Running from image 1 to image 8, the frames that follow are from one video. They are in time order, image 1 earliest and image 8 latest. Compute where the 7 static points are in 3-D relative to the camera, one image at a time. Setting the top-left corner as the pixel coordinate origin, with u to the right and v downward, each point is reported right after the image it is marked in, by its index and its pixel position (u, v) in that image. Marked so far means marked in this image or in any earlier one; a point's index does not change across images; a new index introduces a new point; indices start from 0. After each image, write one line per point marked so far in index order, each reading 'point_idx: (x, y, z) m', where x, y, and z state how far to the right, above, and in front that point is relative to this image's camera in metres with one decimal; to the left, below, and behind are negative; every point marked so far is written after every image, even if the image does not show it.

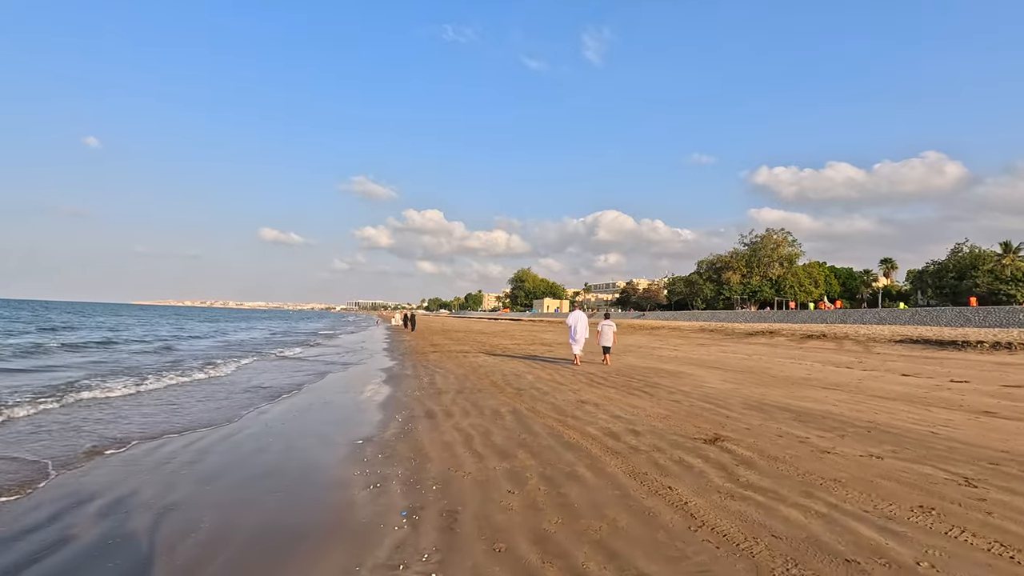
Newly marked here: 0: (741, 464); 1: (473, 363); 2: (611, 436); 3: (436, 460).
0: (+2.3, -1.8, +5.6) m
1: (-1.2, -2.3, +17.0) m
2: (+1.2, -1.9, +7.0) m
3: (-0.8, -1.9, +5.9) m
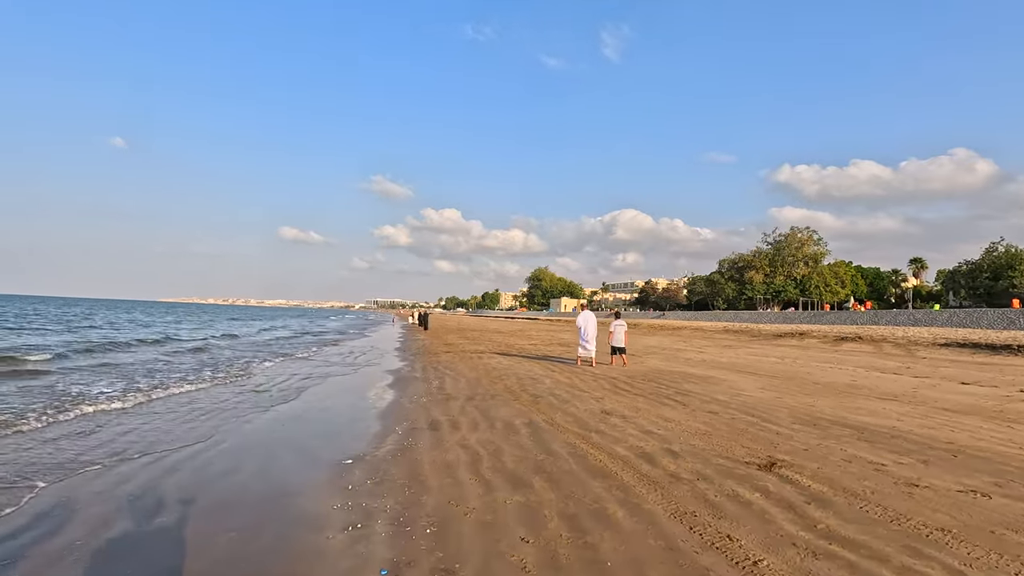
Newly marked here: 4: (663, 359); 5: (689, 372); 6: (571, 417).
0: (+2.4, -1.7, +4.5) m
1: (-0.8, -2.3, +16.0) m
2: (+1.4, -1.8, +5.9) m
3: (-0.7, -1.8, +4.9) m
4: (+5.3, -2.5, +19.5) m
5: (+4.8, -2.3, +14.9) m
6: (+0.9, -1.9, +8.2) m
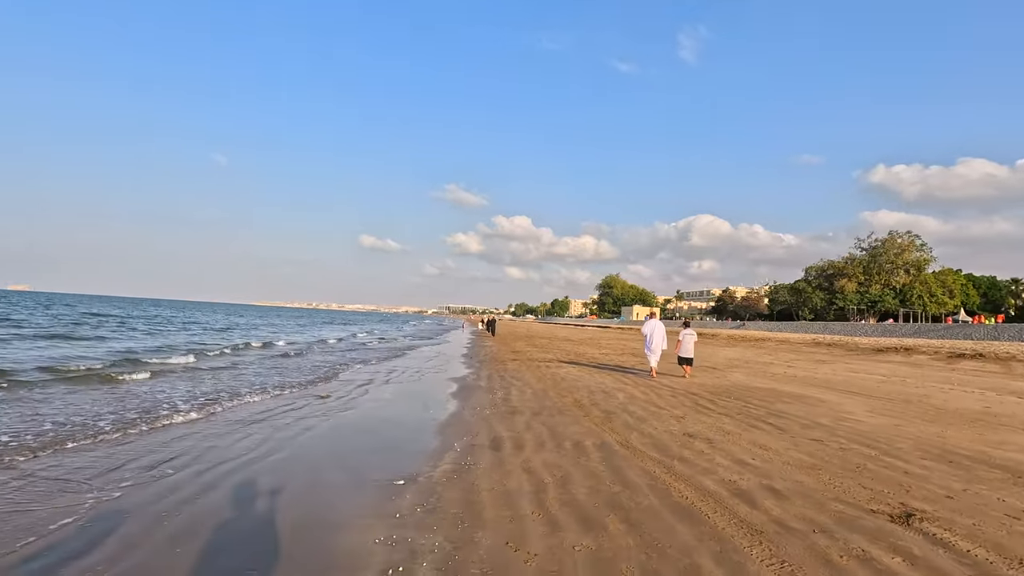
0: (+2.9, -1.8, +3.4) m
1: (+1.2, -2.4, +15.3) m
2: (+2.0, -1.9, +4.9) m
3: (-0.1, -1.8, +4.3) m
4: (+7.7, -2.8, +17.9) m
5: (+6.6, -2.5, +13.5) m
6: (+1.8, -2.0, +7.3) m
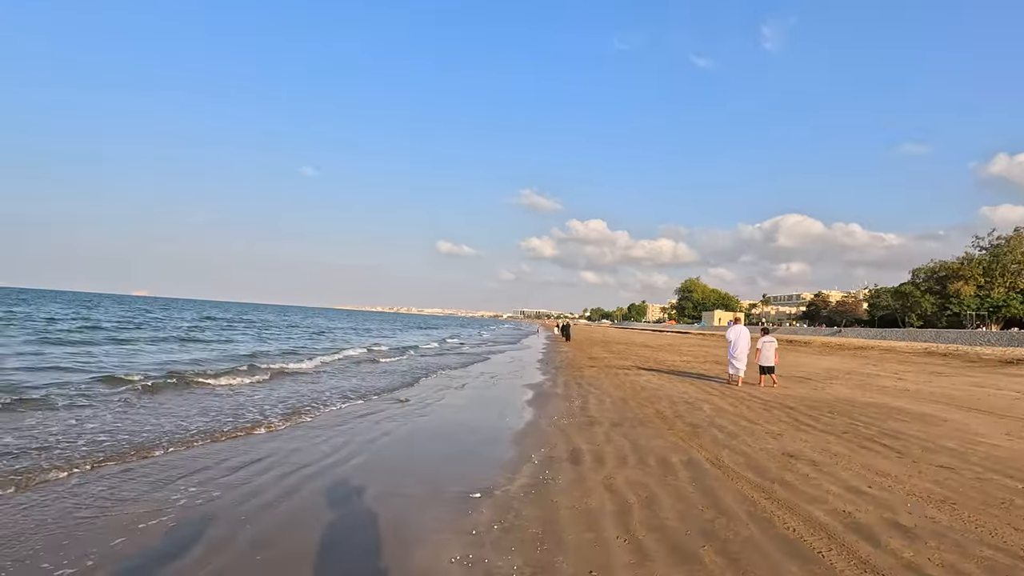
0: (+3.4, -1.8, +2.7) m
1: (+3.2, -2.5, +14.6) m
2: (+2.7, -1.9, +4.3) m
3: (+0.4, -1.9, +3.9) m
4: (+10.0, -2.9, +16.4) m
5: (+8.3, -2.6, +12.1) m
6: (+2.8, -2.0, +6.6) m
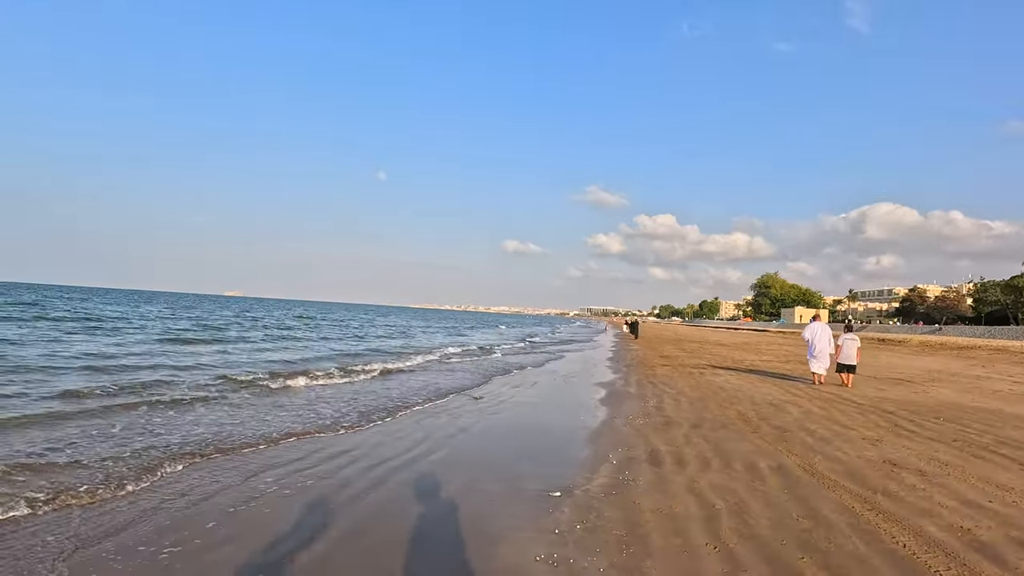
0: (+3.8, -1.8, +2.2) m
1: (+5.1, -2.5, +14.1) m
2: (+3.3, -1.9, +3.9) m
3: (+1.0, -1.8, +3.8) m
4: (+12.0, -2.7, +15.0) m
5: (+9.9, -2.4, +11.0) m
6: (+3.7, -2.0, +6.2) m
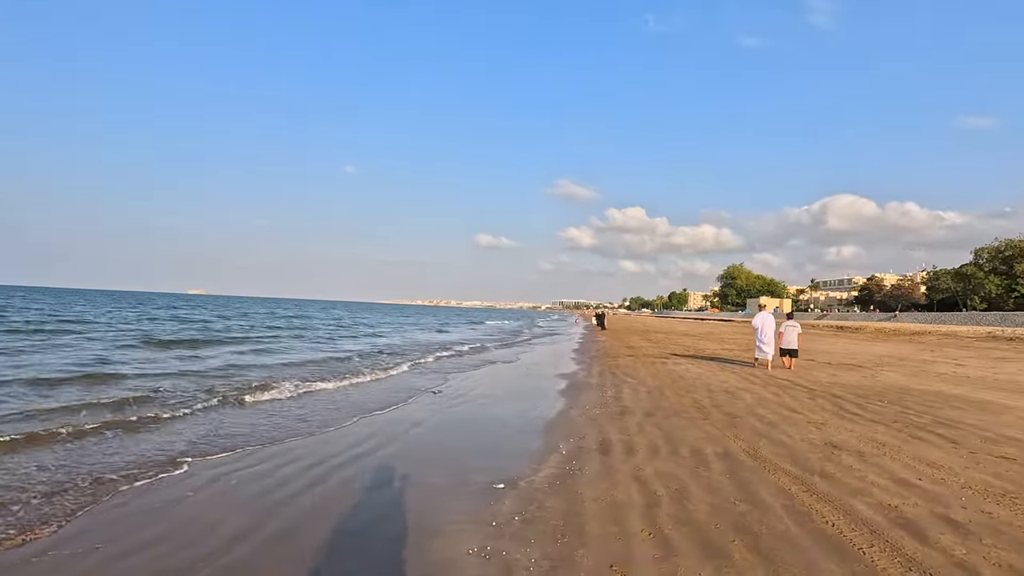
0: (+3.4, -1.7, +2.4) m
1: (+4.1, -2.2, +14.3) m
2: (+2.9, -1.7, +4.0) m
3: (+0.6, -1.8, +3.8) m
4: (+11.0, -2.4, +15.6) m
5: (+9.0, -2.2, +11.4) m
6: (+3.1, -1.8, +6.3) m
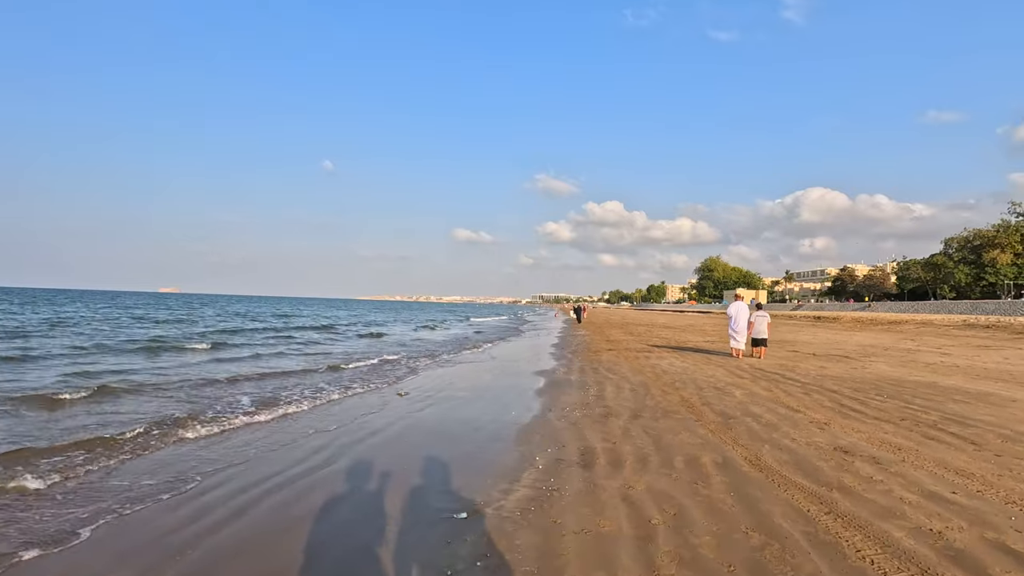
0: (+3.2, -1.5, +1.6) m
1: (+3.5, -2.0, +13.6) m
2: (+2.6, -1.6, +3.2) m
3: (+0.4, -1.7, +2.9) m
4: (+10.4, -2.1, +15.1) m
5: (+8.5, -1.9, +10.9) m
6: (+2.8, -1.7, +5.6) m
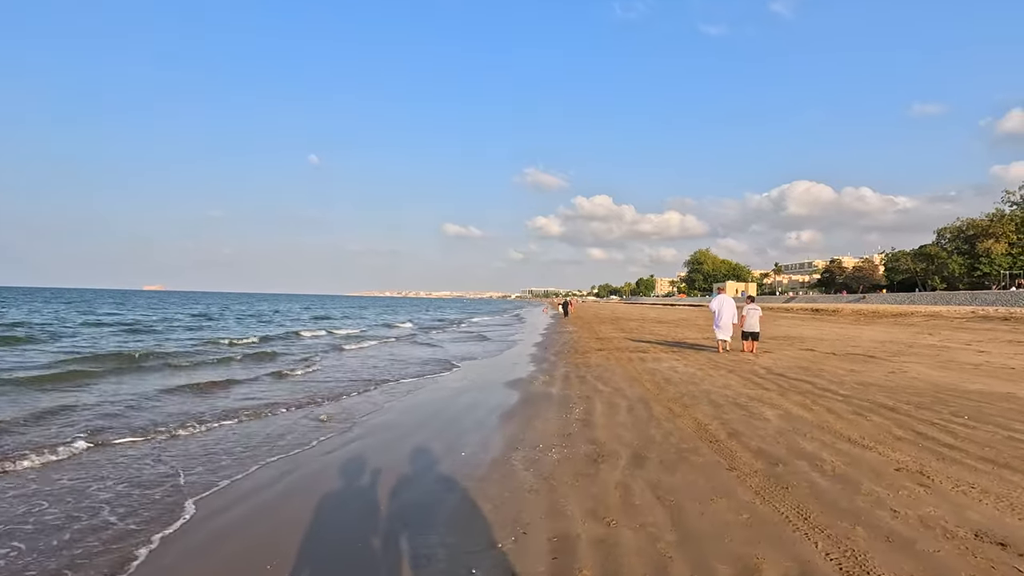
0: (+2.8, -1.4, -0.7) m
1: (+2.9, -1.8, +11.2) m
2: (+2.2, -1.5, +0.9) m
3: (-0.1, -1.6, +0.5) m
4: (+9.7, -1.8, +12.9) m
5: (+8.0, -1.7, +8.6) m
6: (+2.3, -1.6, +3.2) m
